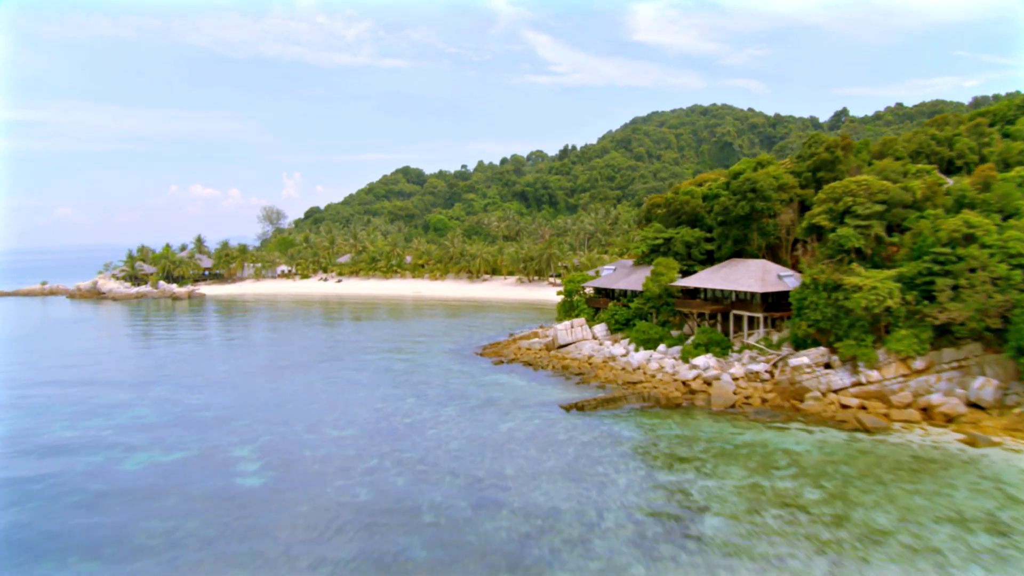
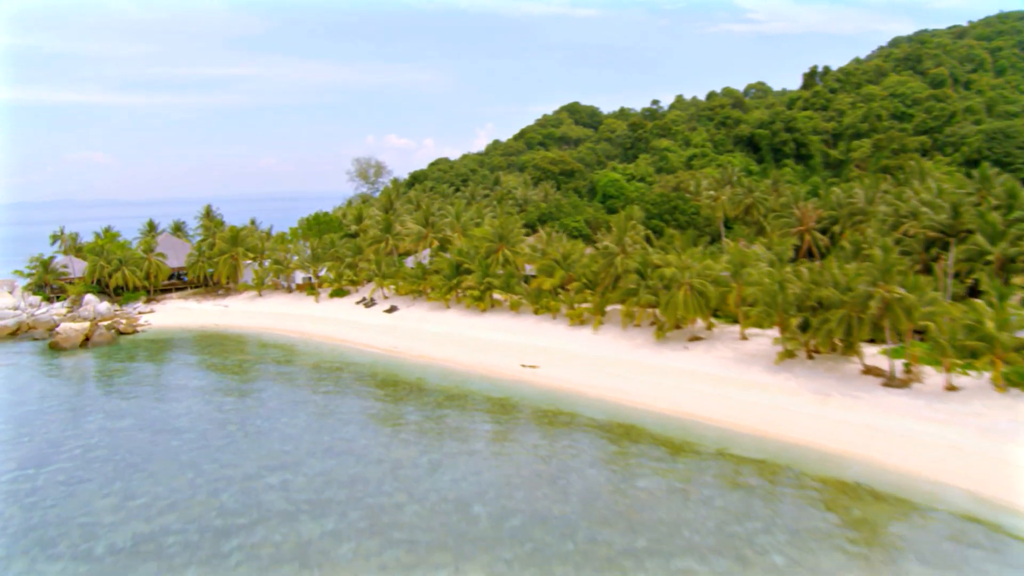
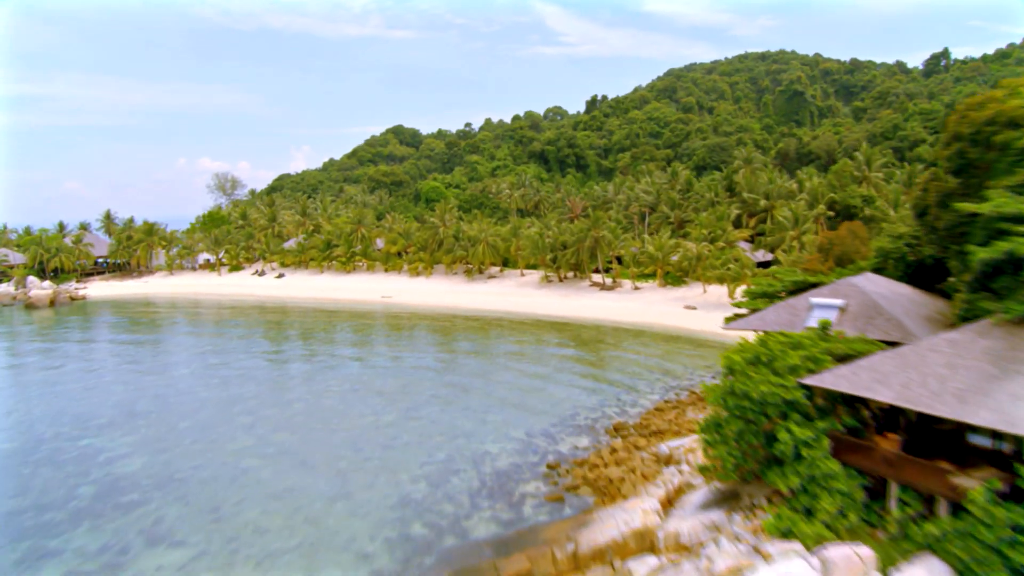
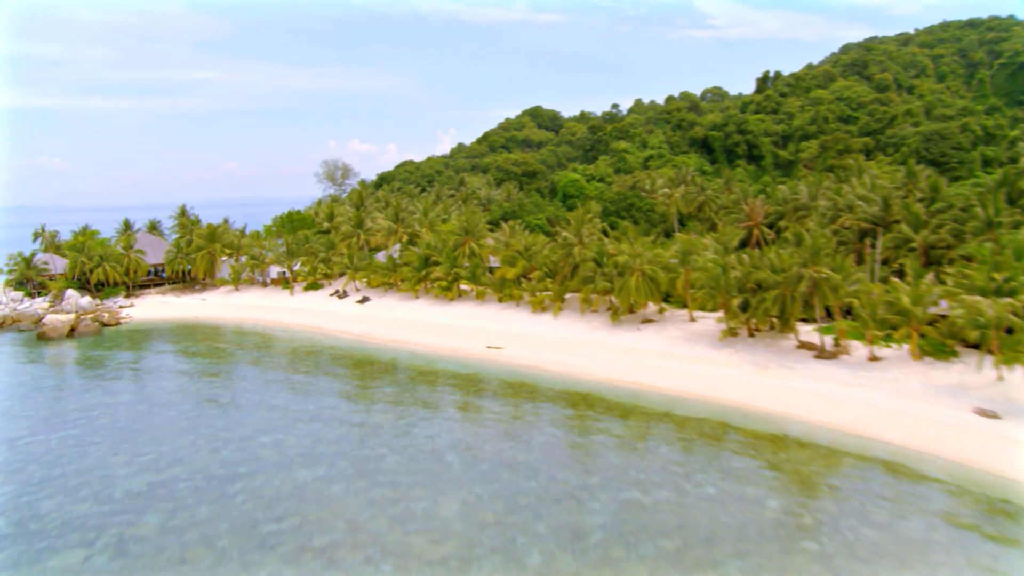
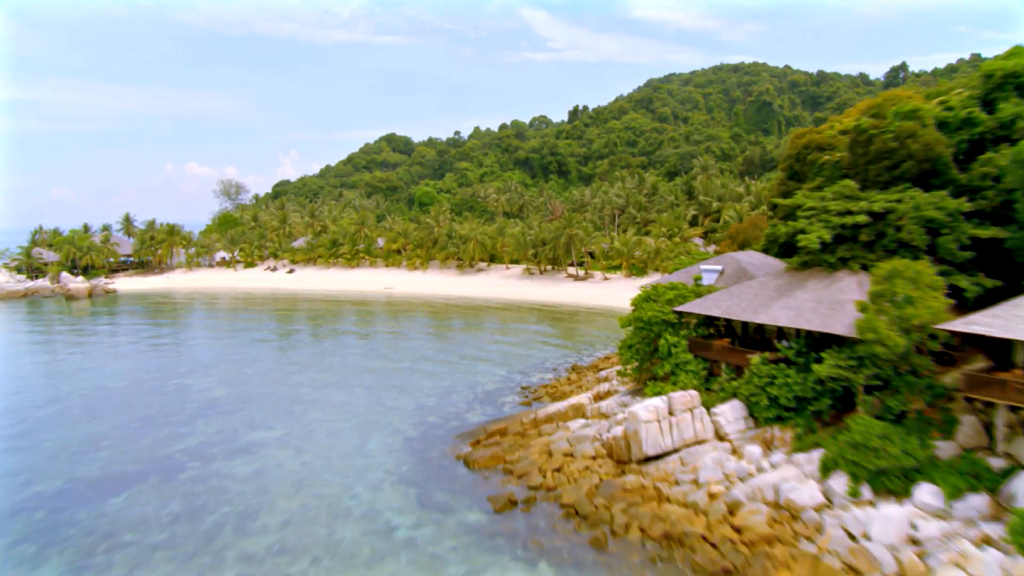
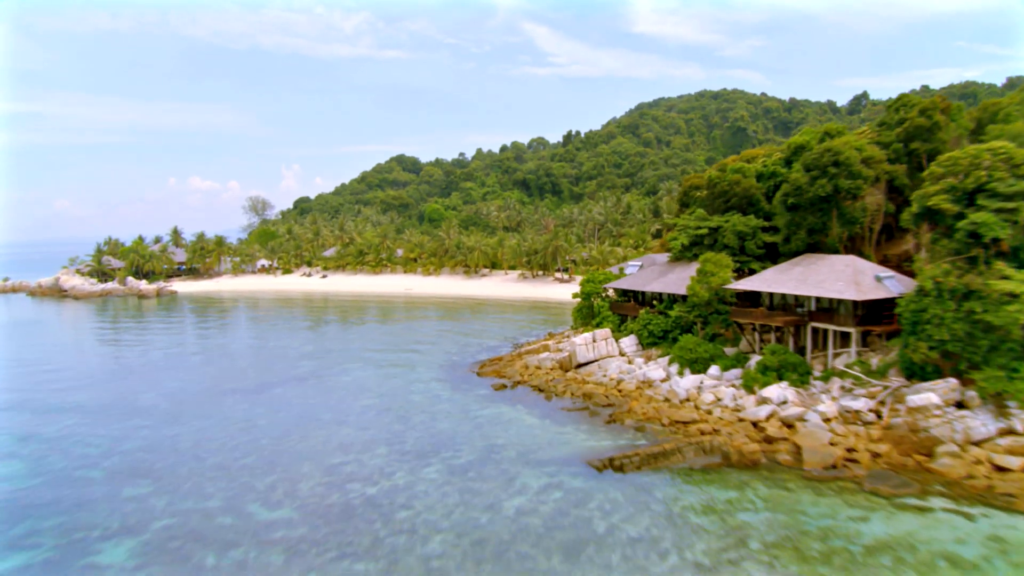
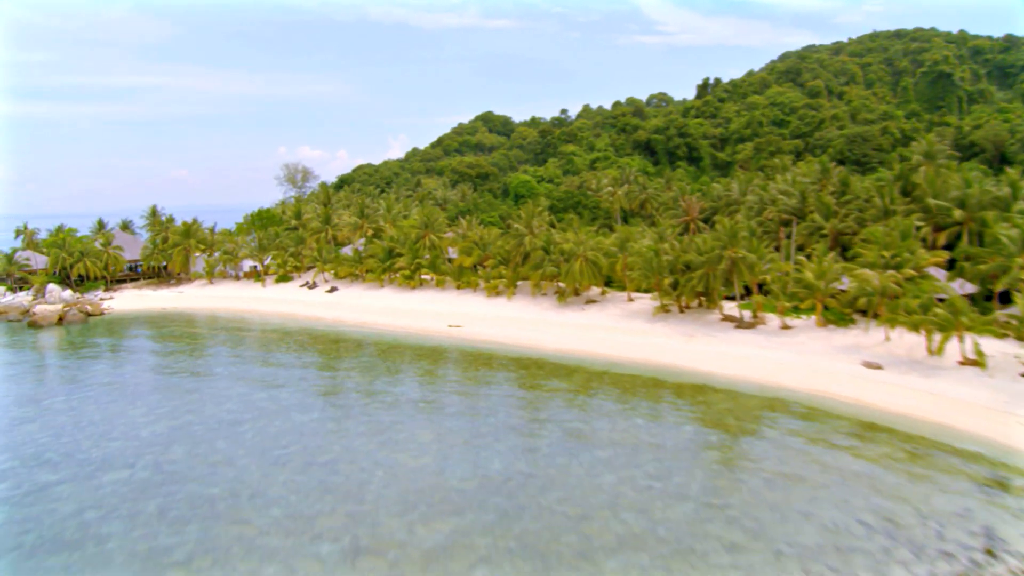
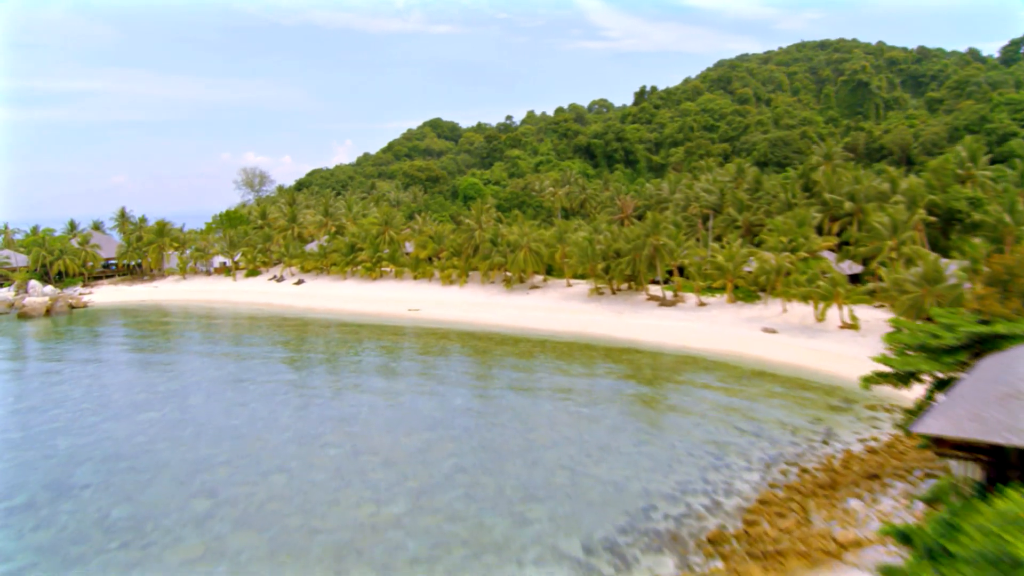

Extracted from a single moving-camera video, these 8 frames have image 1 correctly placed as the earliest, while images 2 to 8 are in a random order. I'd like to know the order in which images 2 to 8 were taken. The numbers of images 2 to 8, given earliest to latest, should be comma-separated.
6, 5, 3, 8, 7, 4, 2
